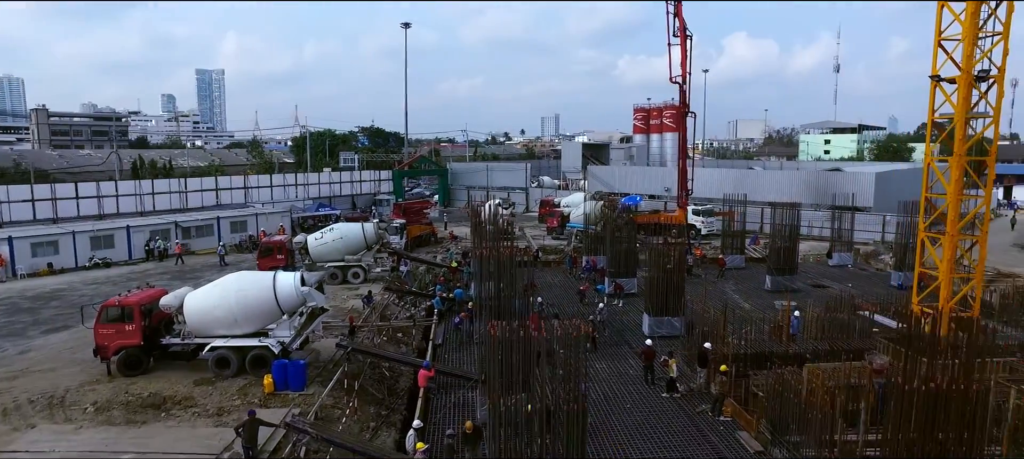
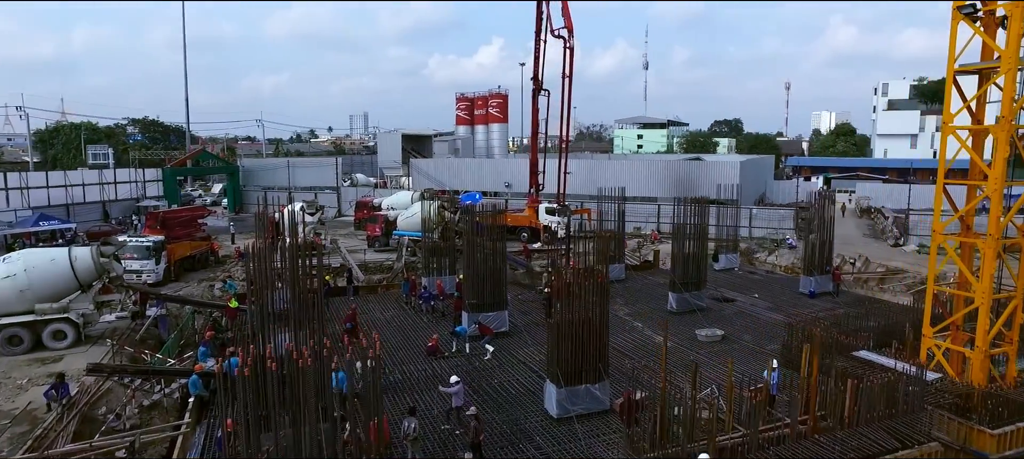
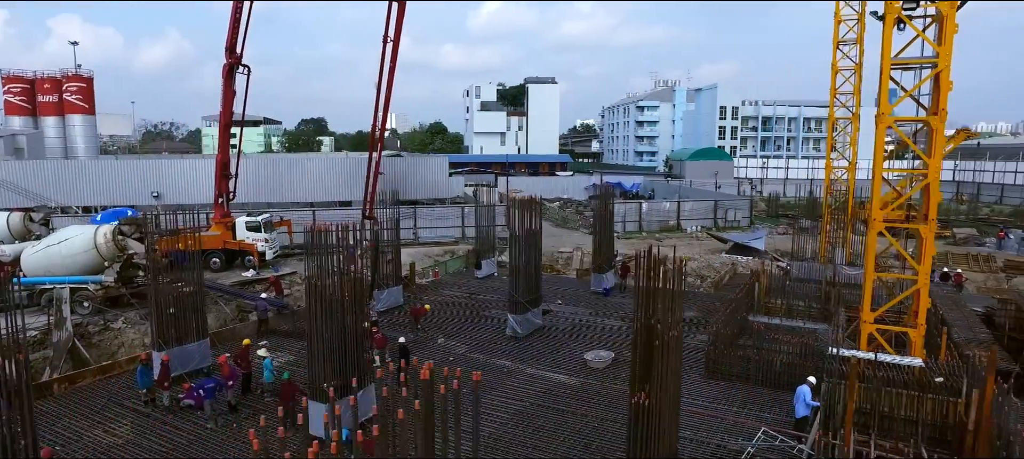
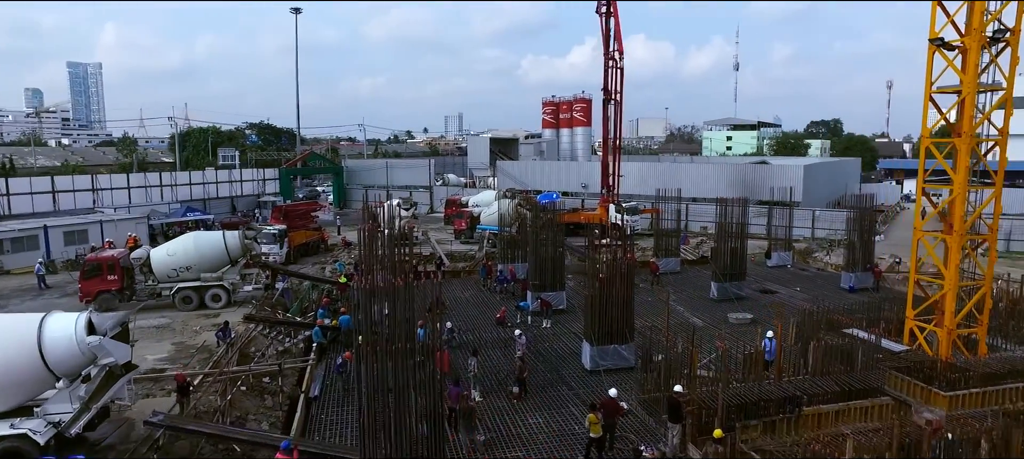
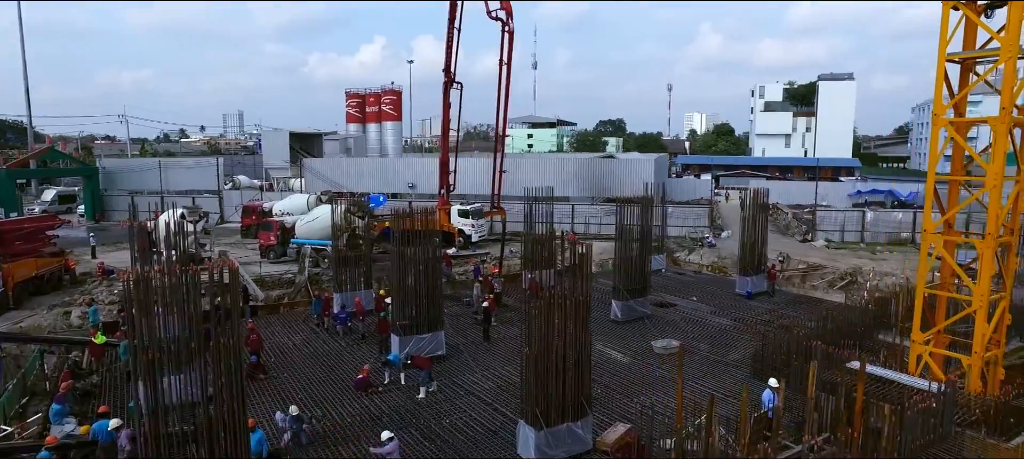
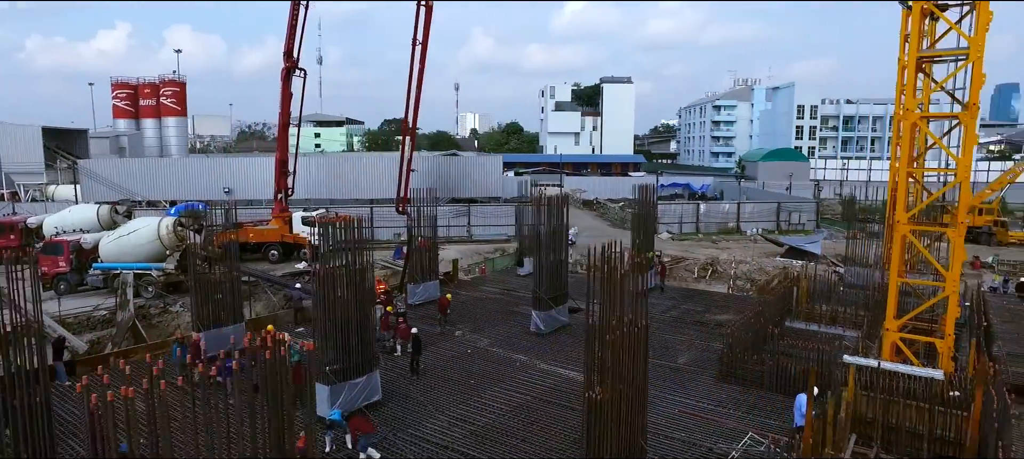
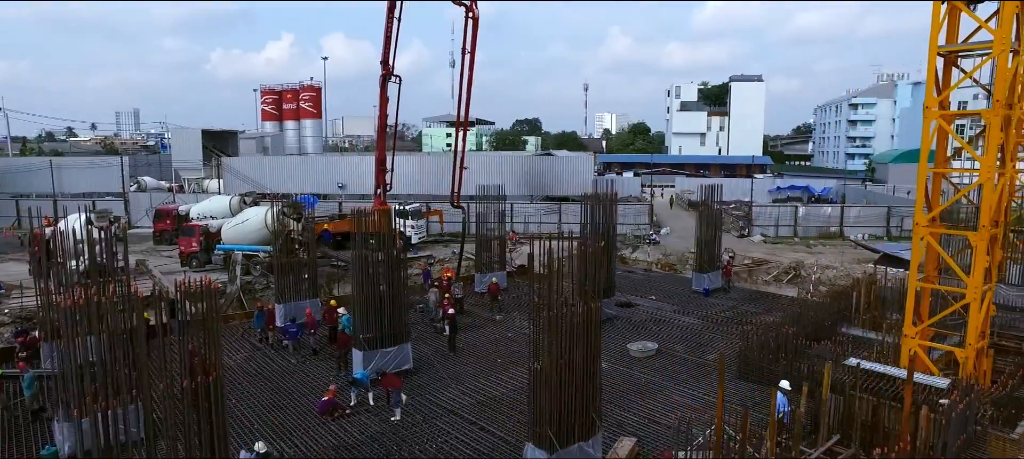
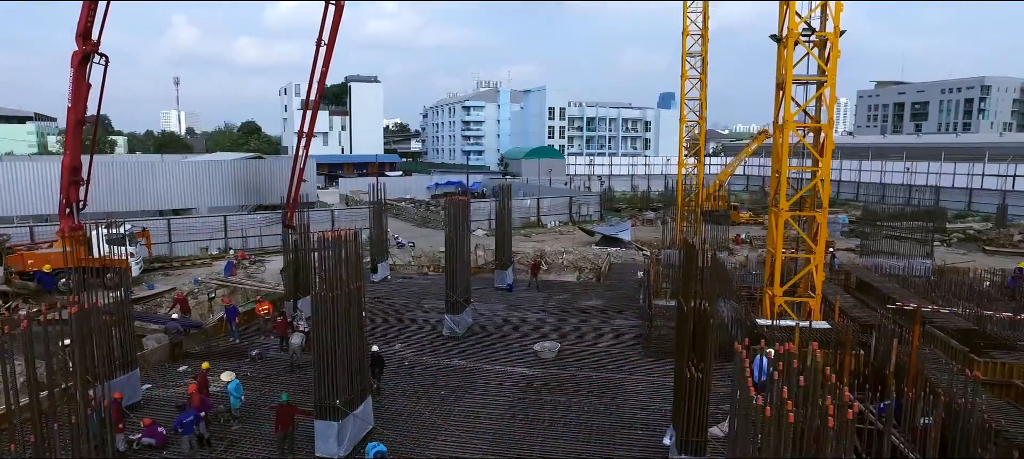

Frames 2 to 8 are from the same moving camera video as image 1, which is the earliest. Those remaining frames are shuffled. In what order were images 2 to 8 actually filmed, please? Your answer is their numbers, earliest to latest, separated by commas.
4, 2, 5, 7, 6, 3, 8
